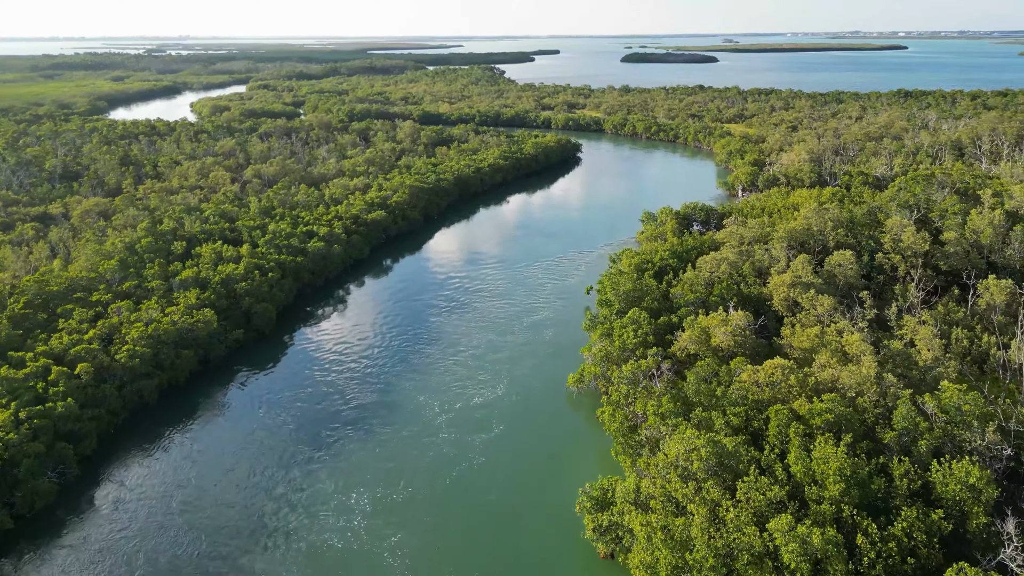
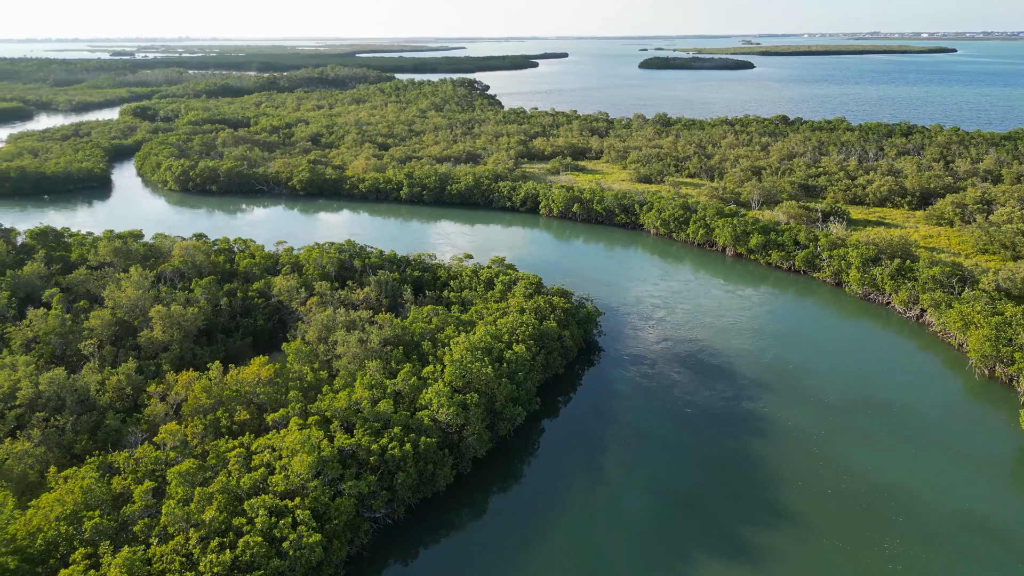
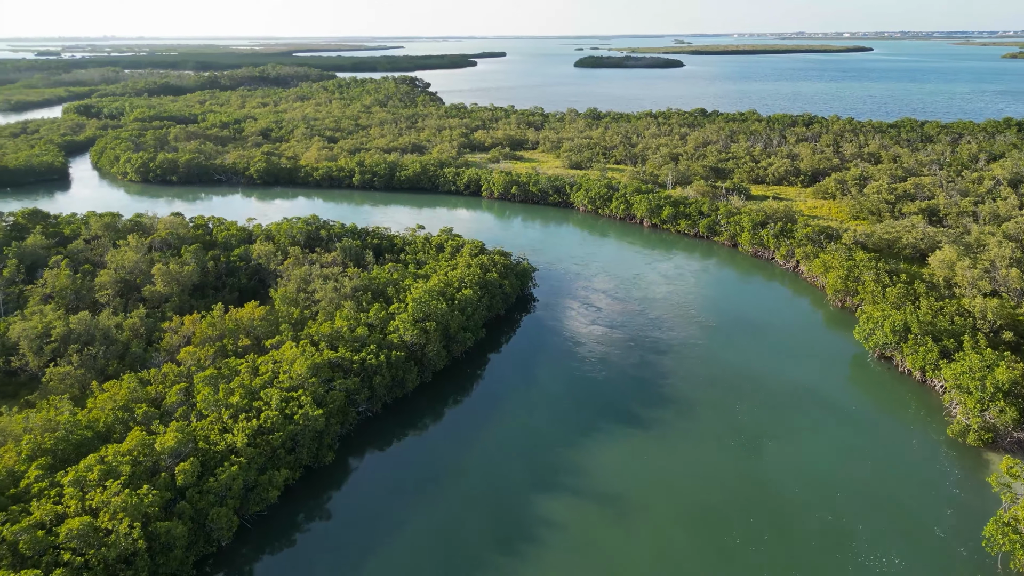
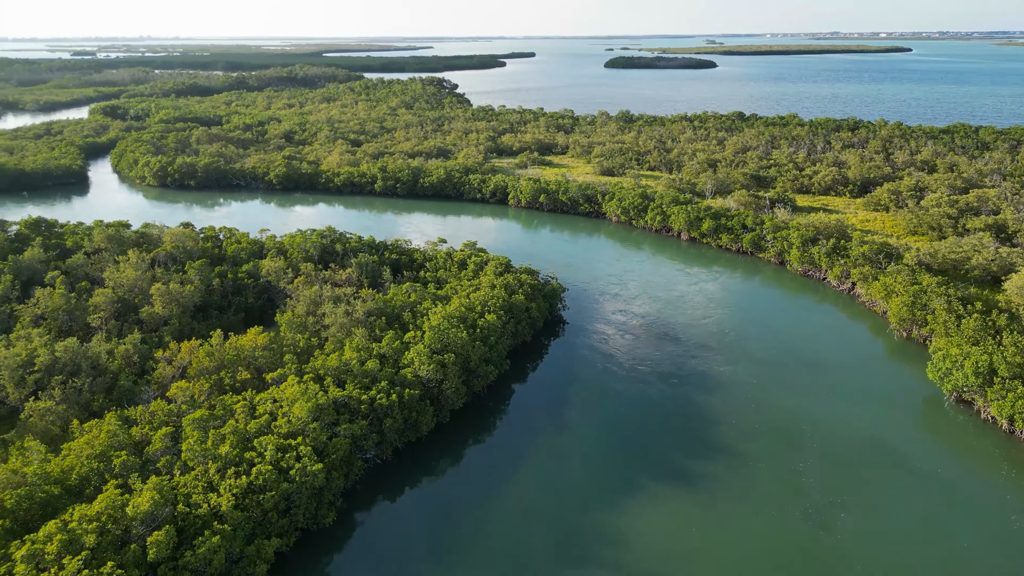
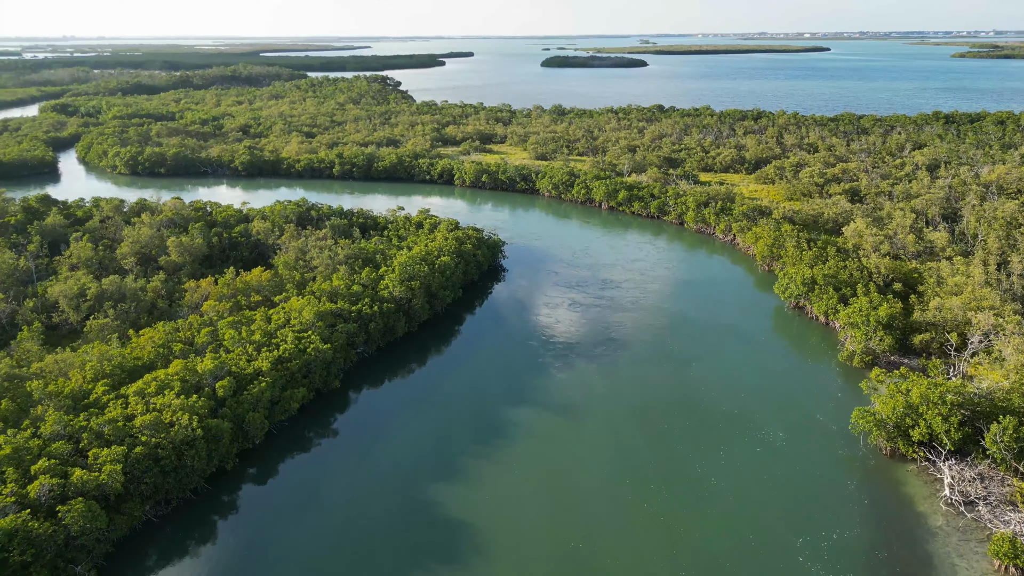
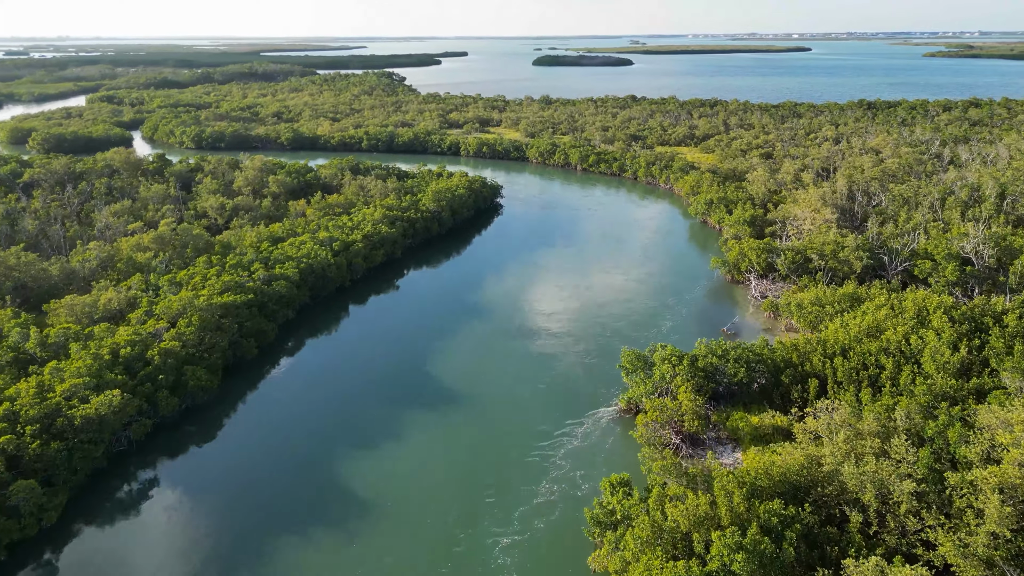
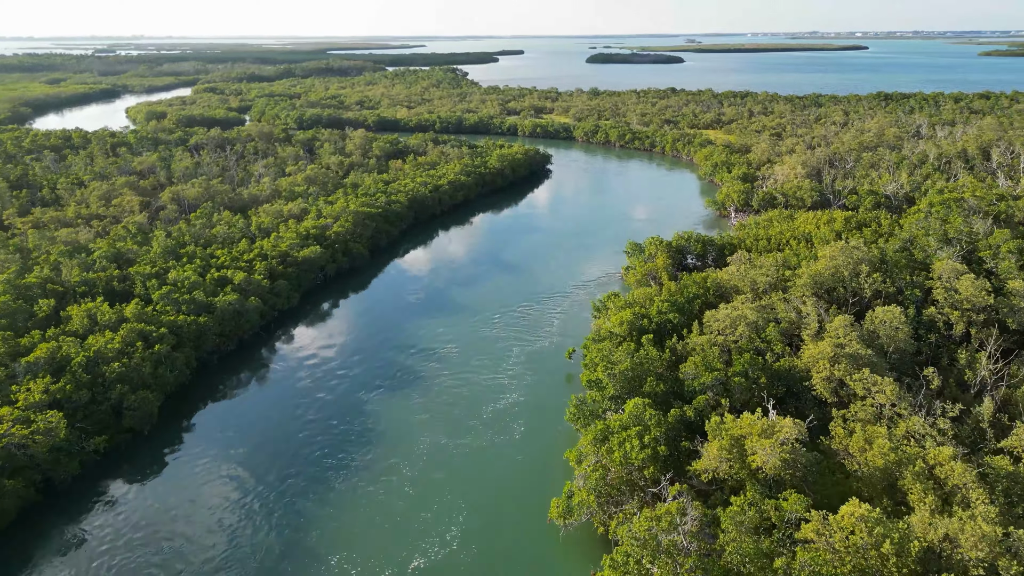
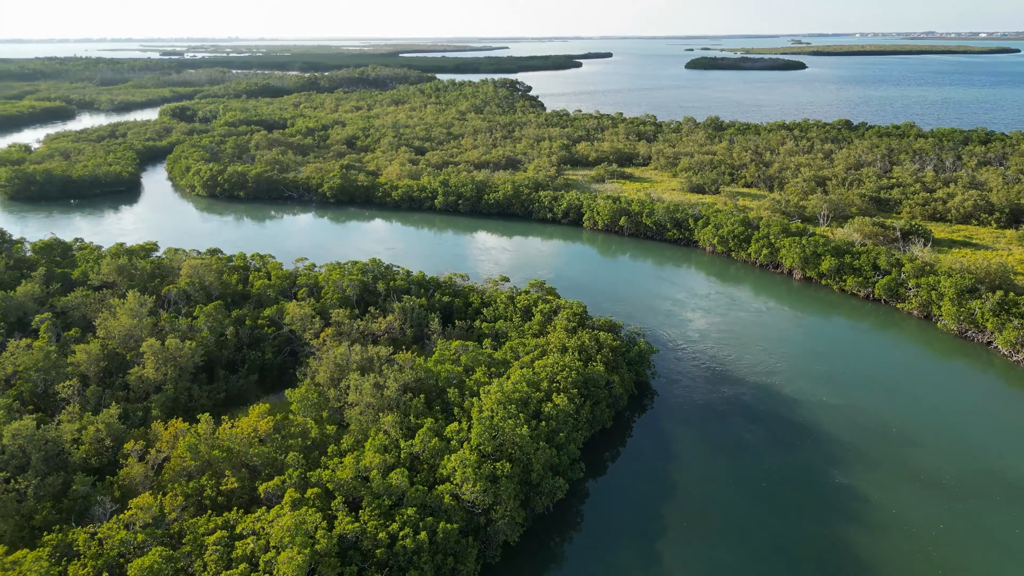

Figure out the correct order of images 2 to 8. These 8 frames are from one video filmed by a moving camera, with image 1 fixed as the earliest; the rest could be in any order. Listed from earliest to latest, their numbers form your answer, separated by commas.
7, 6, 5, 3, 4, 2, 8
